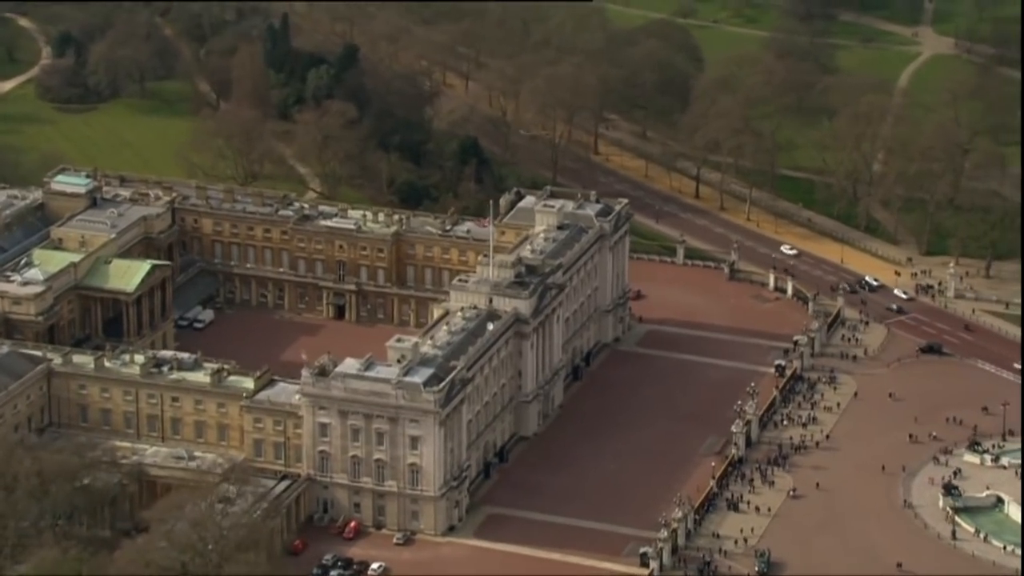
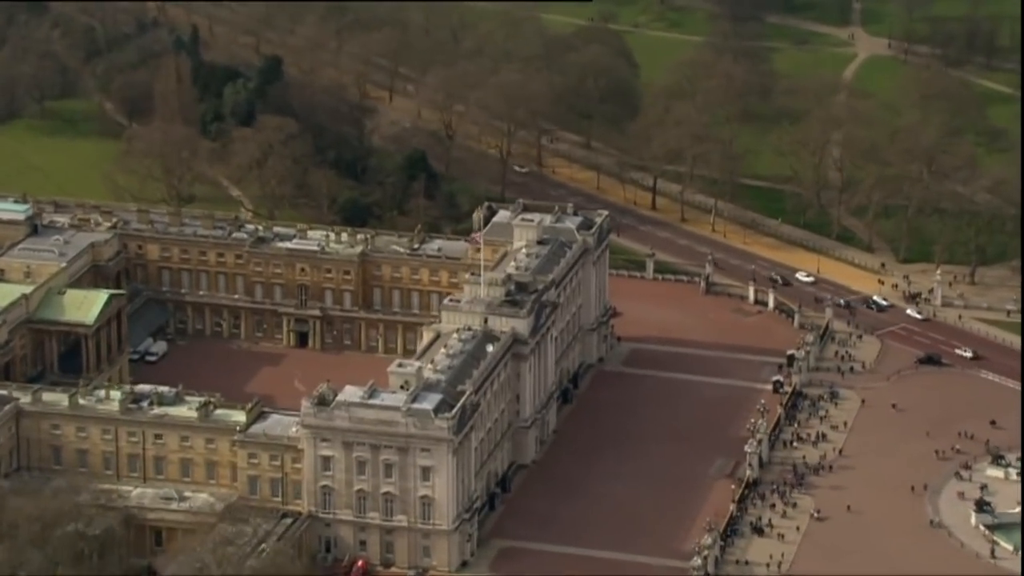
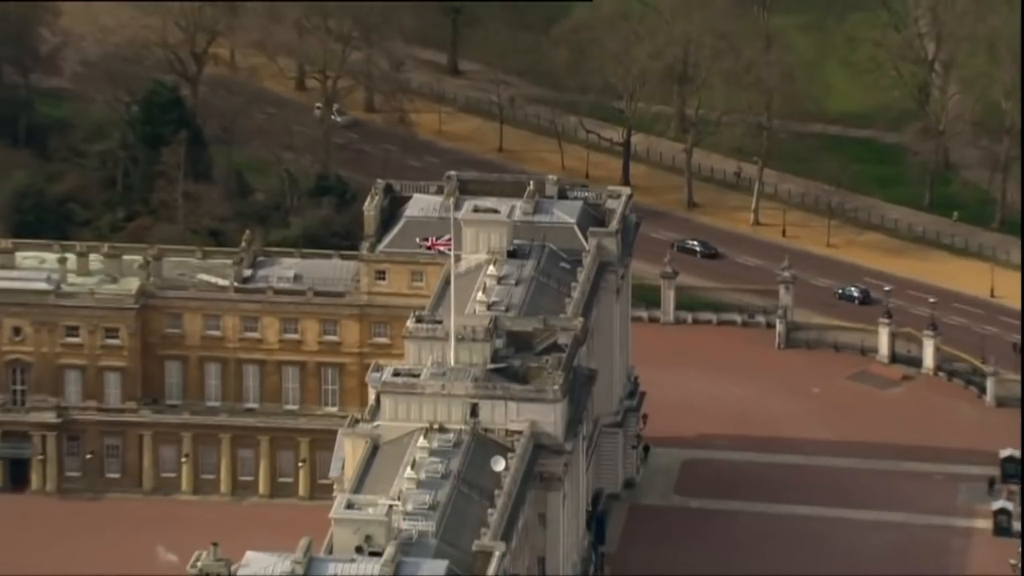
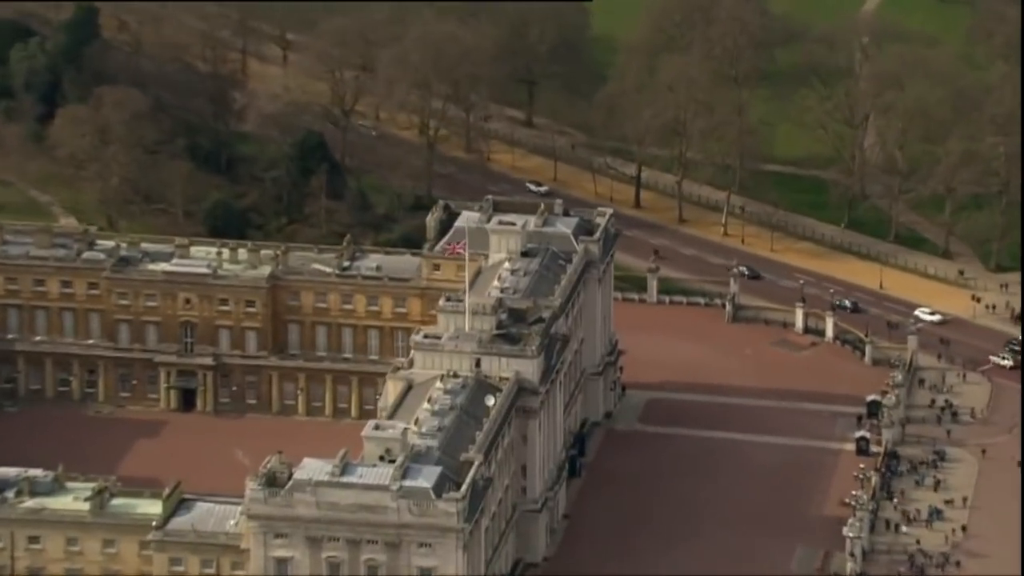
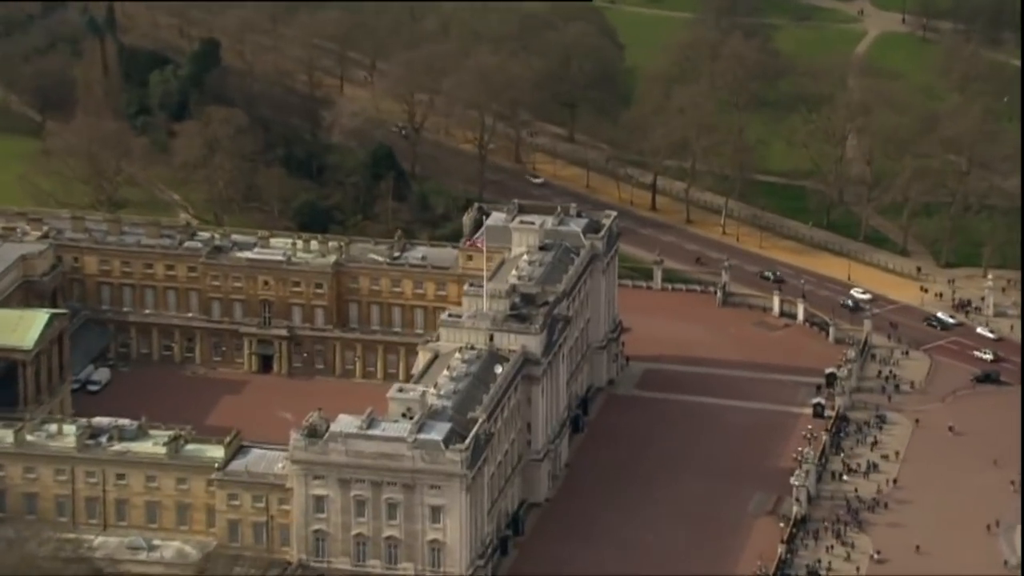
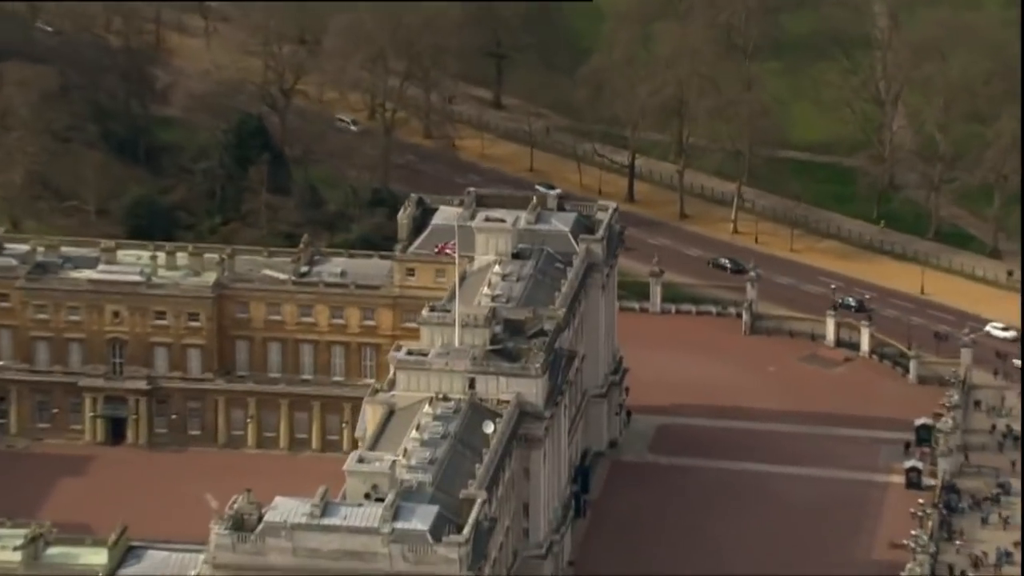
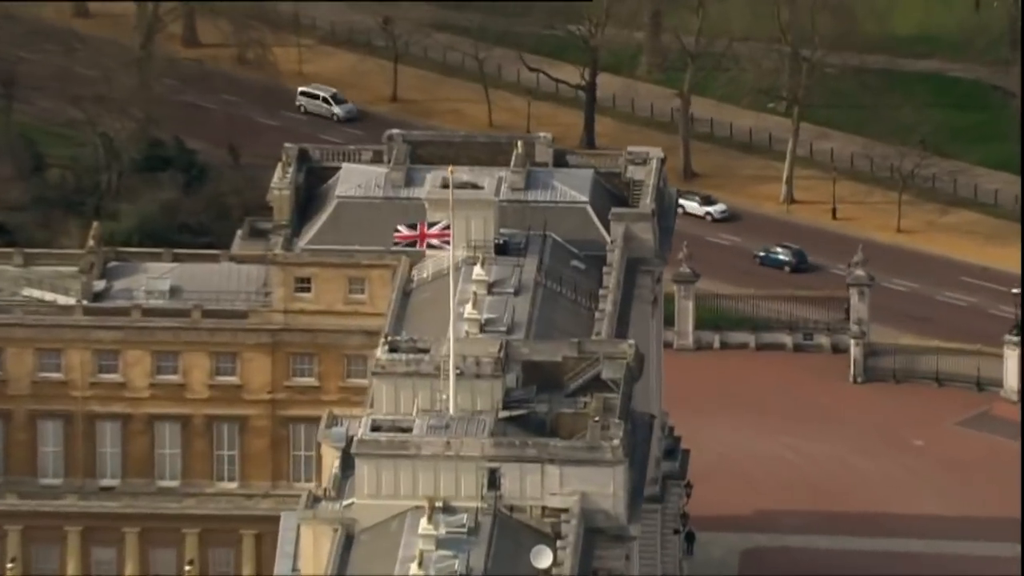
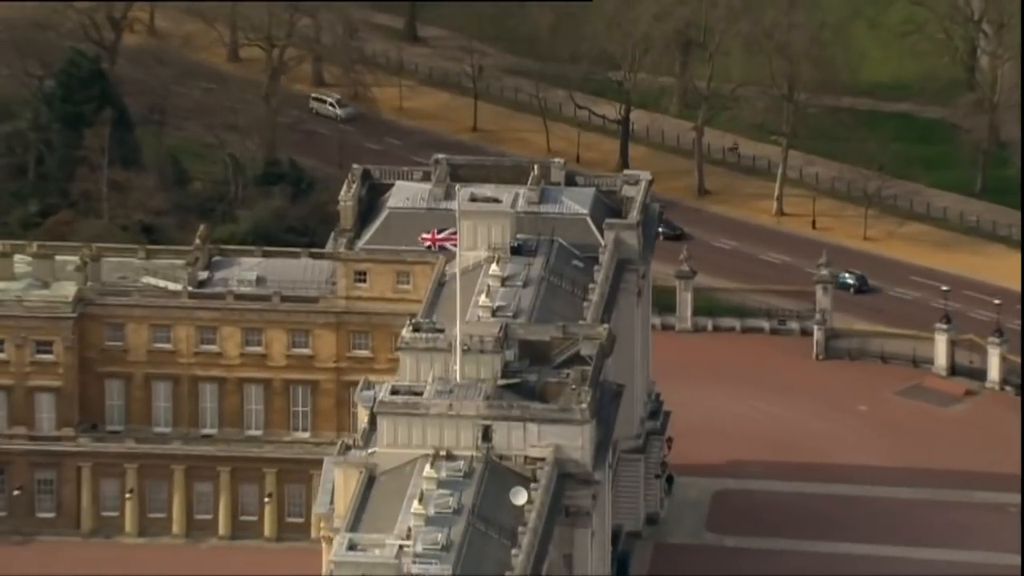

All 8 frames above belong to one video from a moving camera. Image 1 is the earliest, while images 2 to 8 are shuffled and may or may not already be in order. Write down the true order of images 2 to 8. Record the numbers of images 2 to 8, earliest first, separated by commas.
2, 5, 4, 6, 3, 8, 7
